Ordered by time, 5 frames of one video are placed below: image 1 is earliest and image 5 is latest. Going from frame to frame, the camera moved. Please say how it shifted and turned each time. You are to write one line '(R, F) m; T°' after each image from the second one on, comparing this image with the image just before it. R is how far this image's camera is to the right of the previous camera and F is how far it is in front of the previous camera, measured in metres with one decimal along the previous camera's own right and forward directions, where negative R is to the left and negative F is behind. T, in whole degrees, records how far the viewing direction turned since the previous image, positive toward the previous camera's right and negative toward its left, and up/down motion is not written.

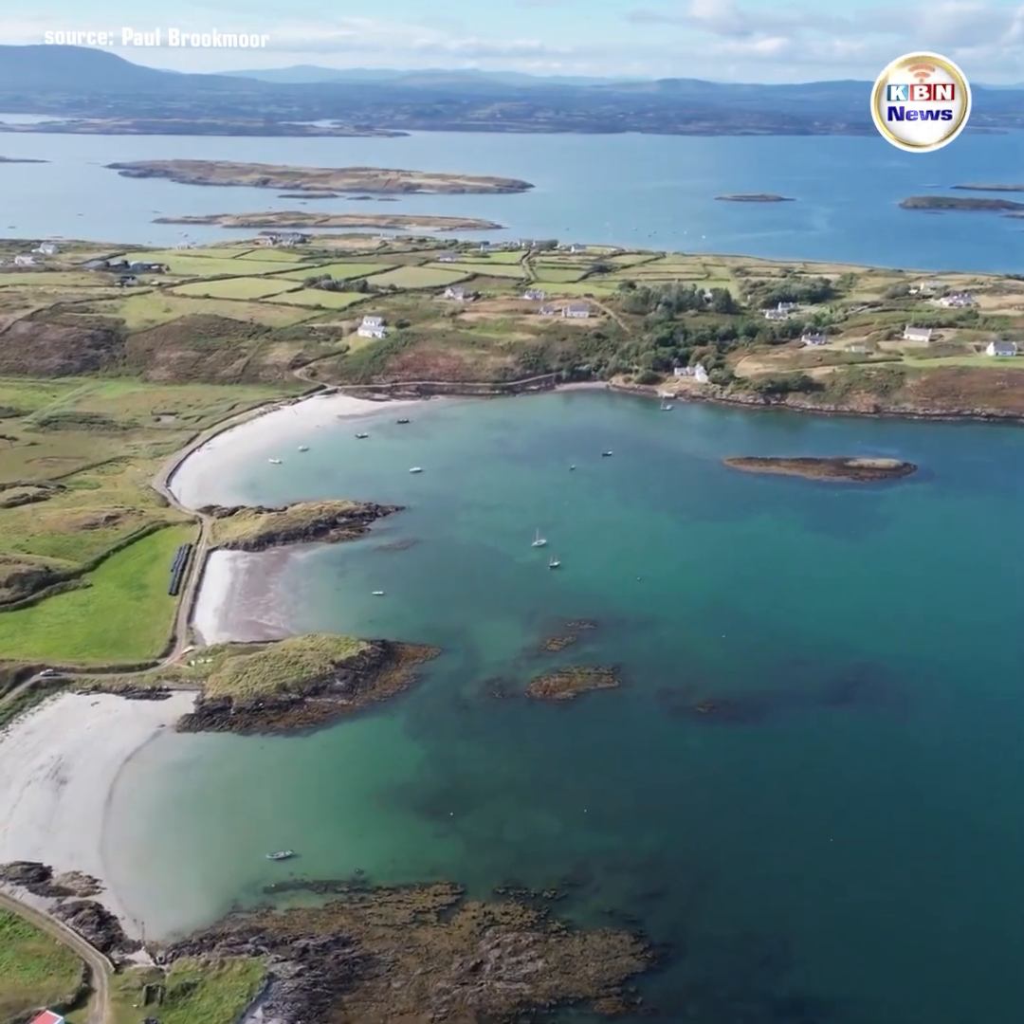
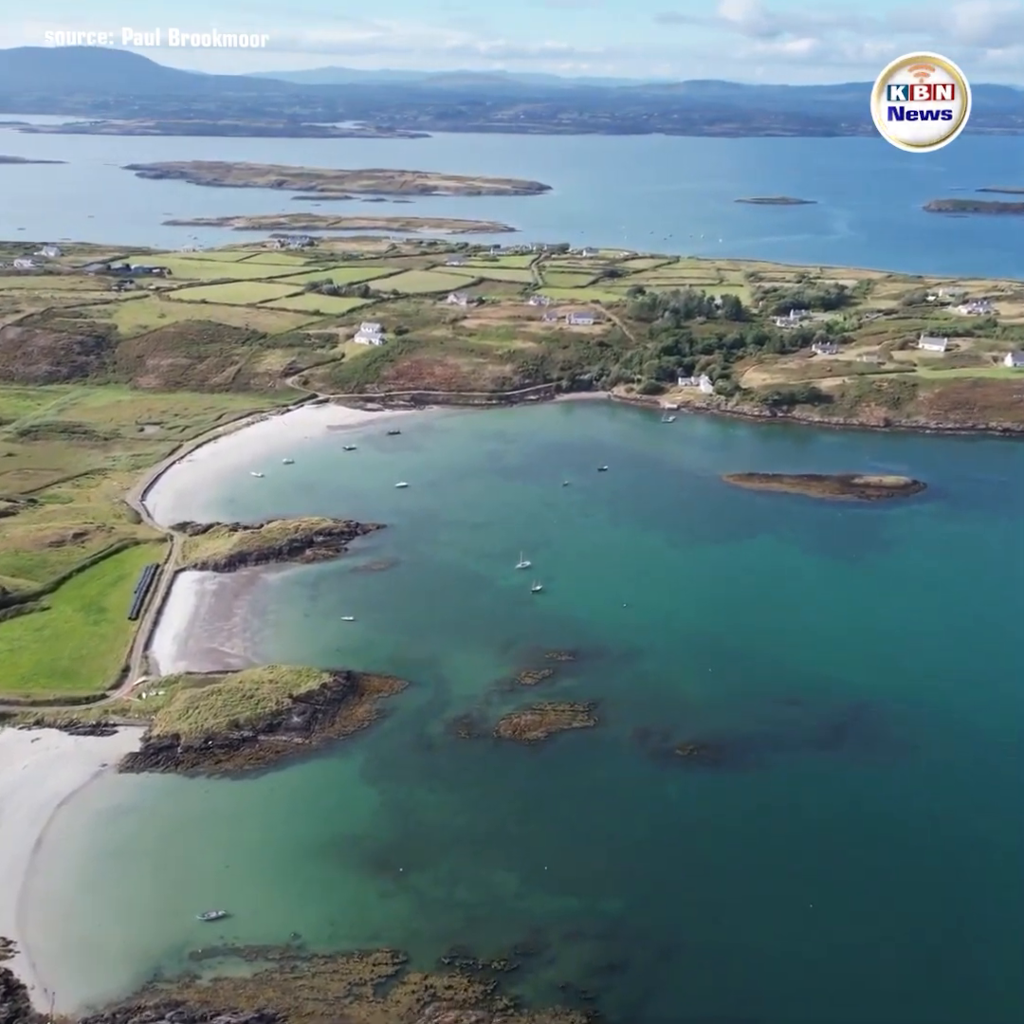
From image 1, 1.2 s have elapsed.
(+1.9, +2.5) m; -1°
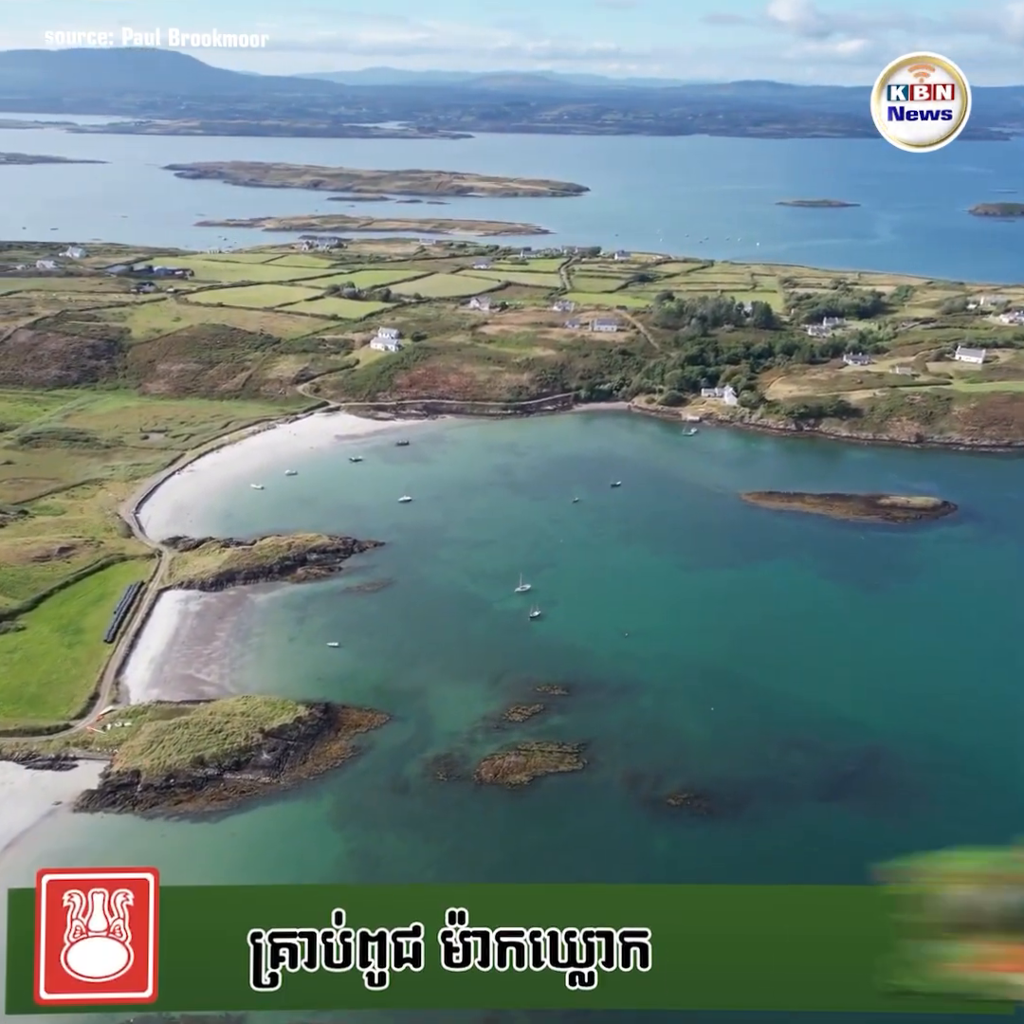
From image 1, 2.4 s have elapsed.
(+1.9, +2.4) m; -2°
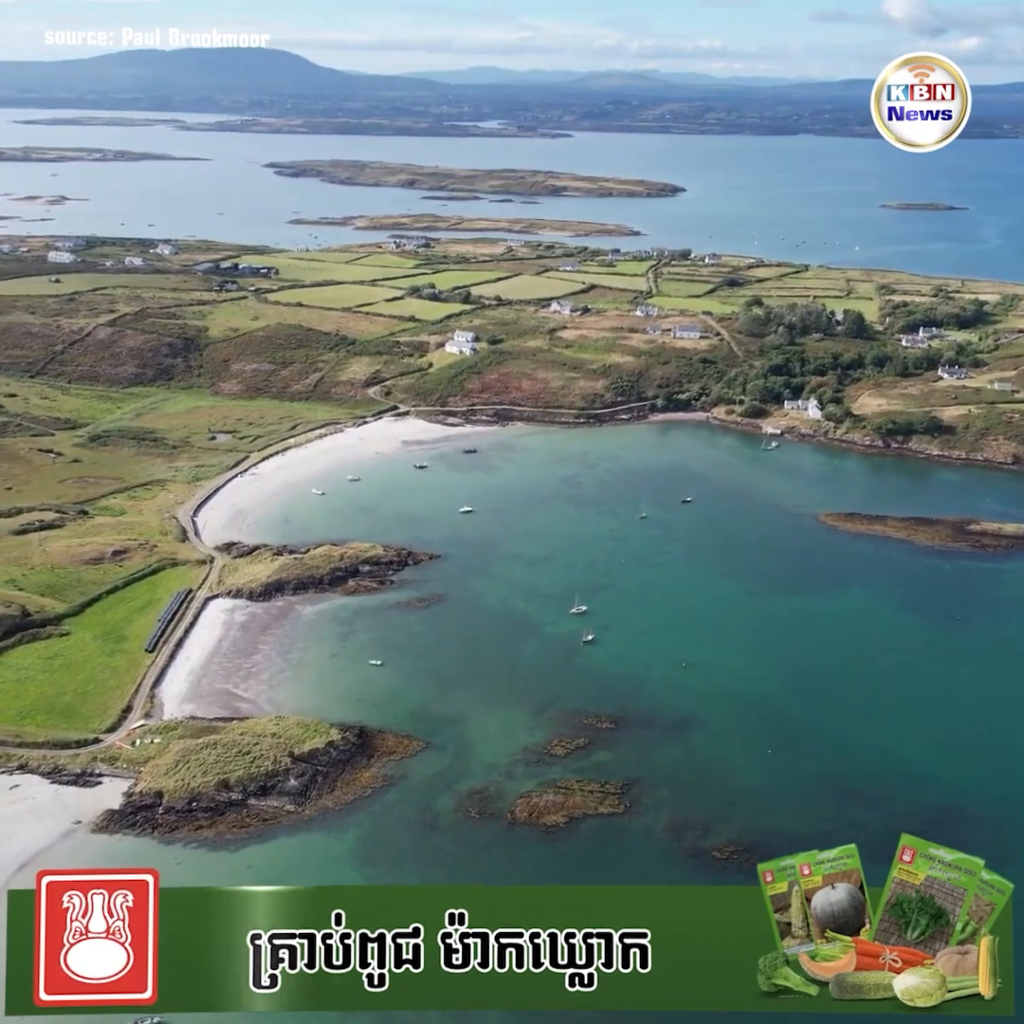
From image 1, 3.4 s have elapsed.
(+1.4, +2.2) m; -5°
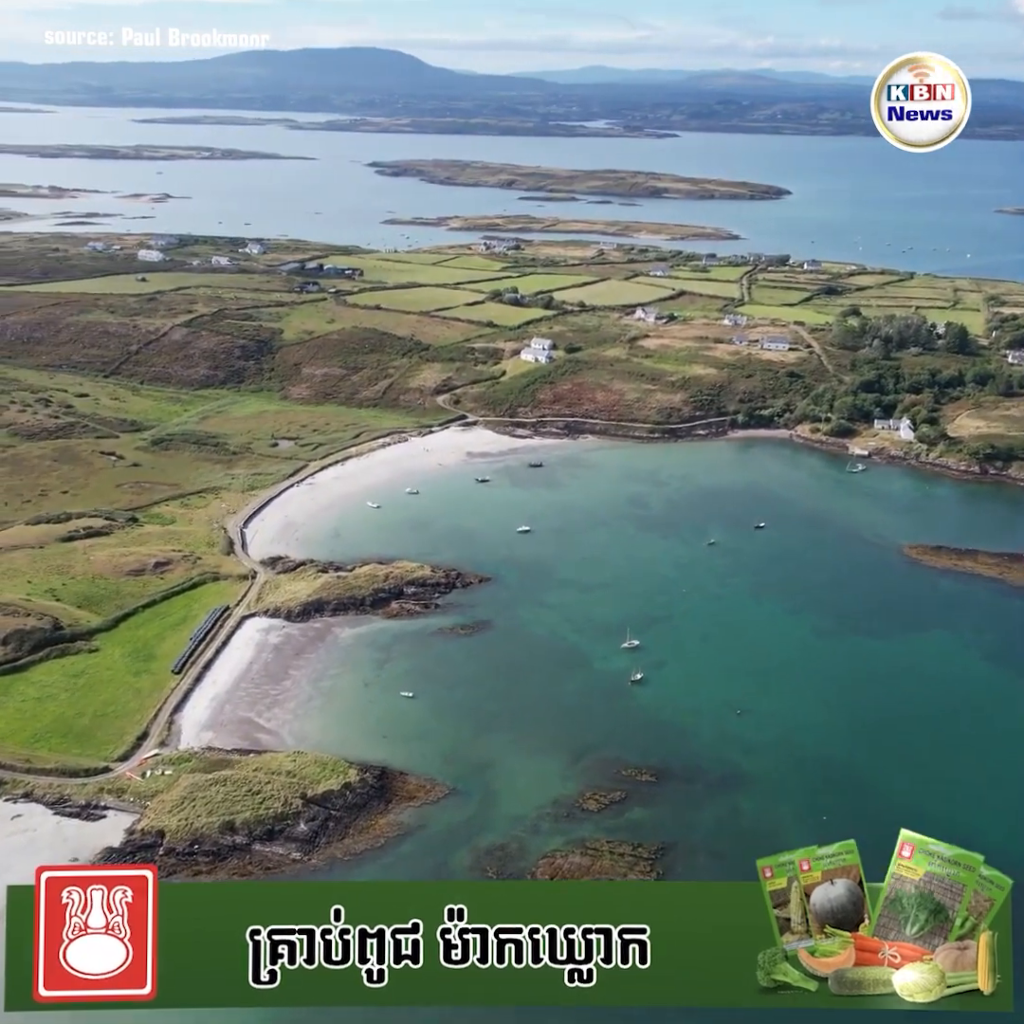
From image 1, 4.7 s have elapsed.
(+1.9, +2.9) m; -5°
